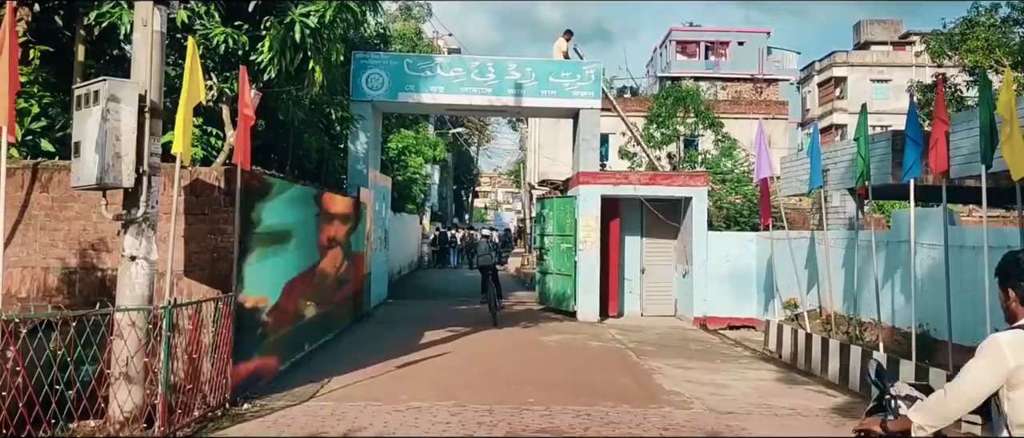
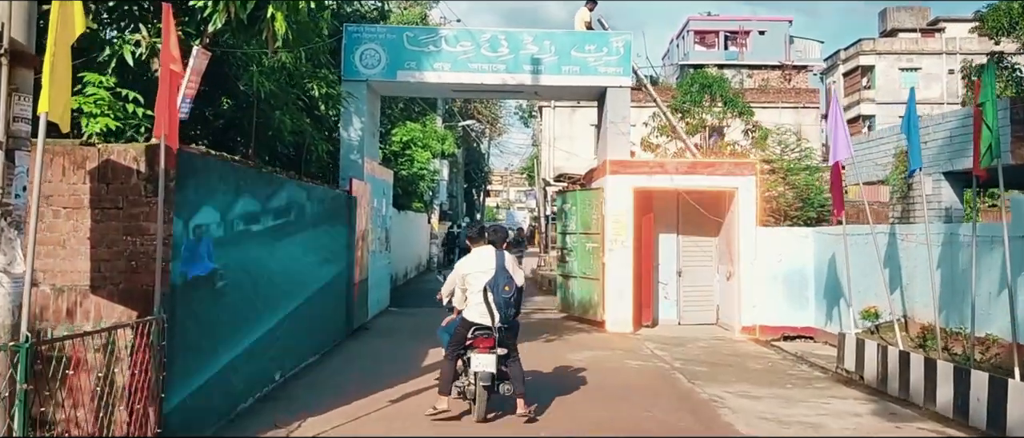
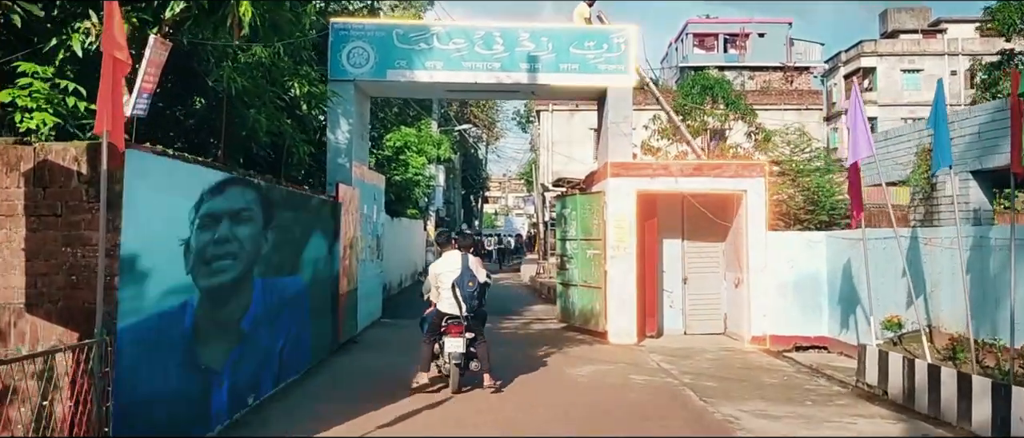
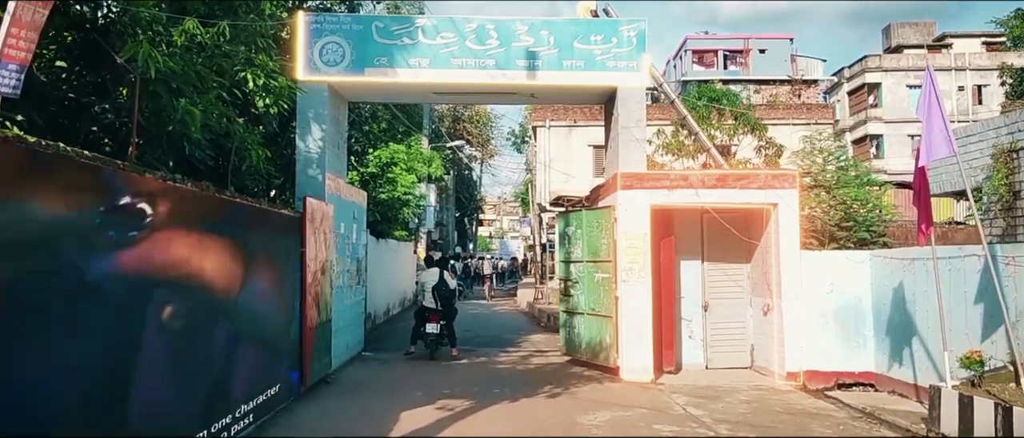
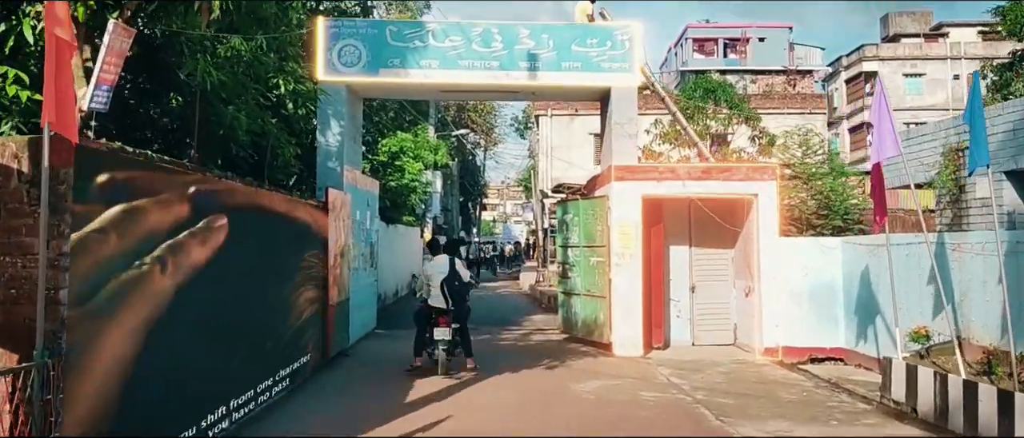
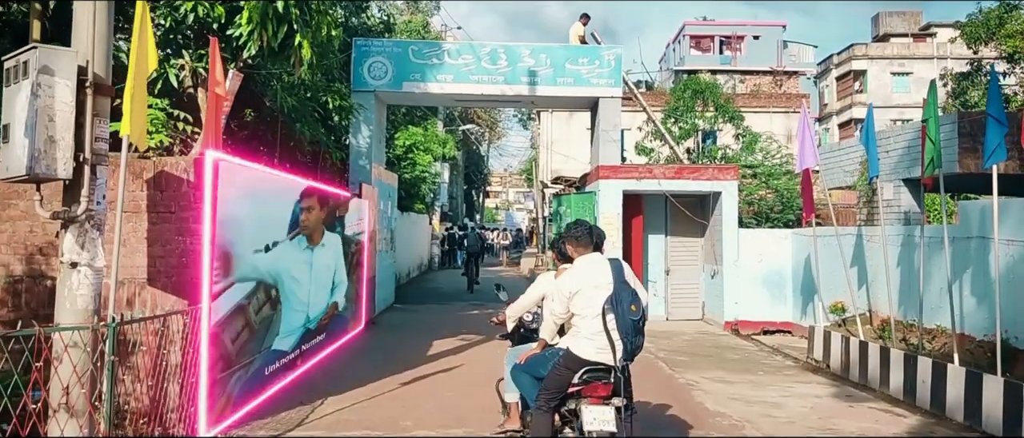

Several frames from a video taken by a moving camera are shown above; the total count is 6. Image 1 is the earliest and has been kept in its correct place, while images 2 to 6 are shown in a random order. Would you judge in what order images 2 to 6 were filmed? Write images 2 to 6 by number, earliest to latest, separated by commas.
6, 2, 3, 5, 4
